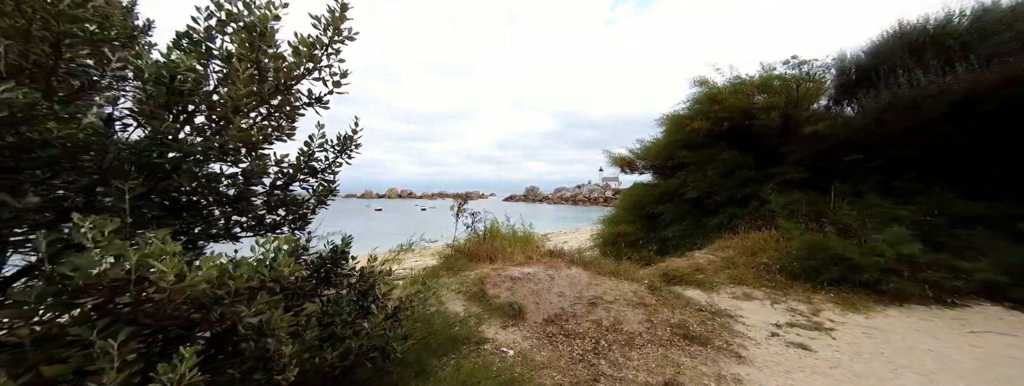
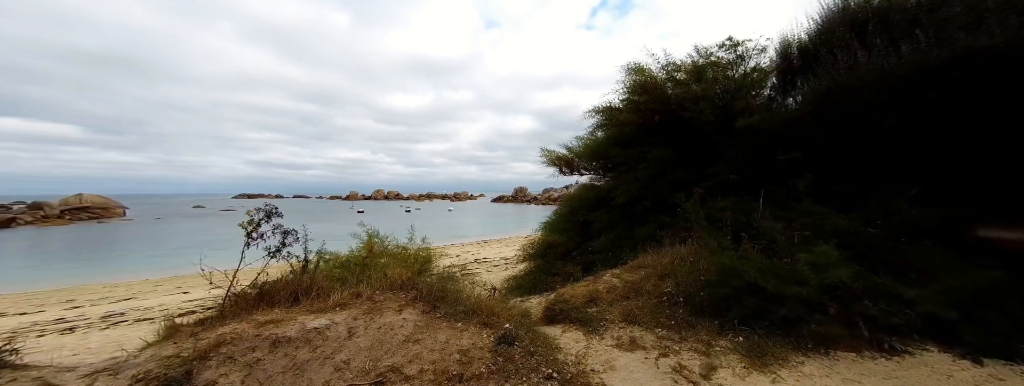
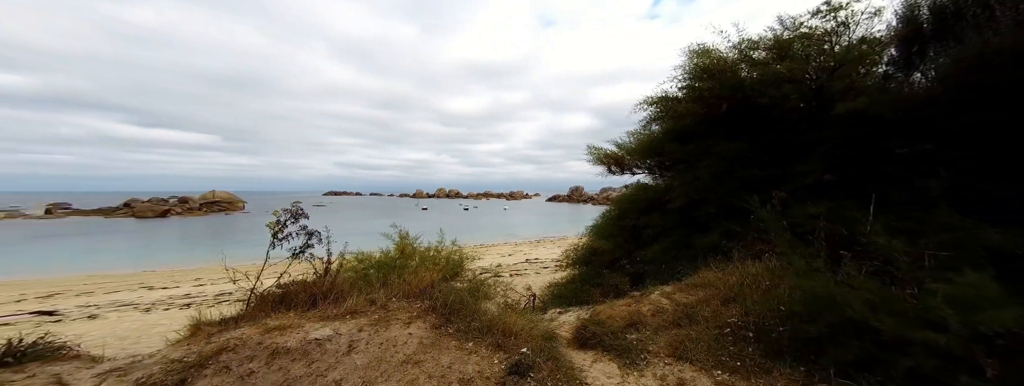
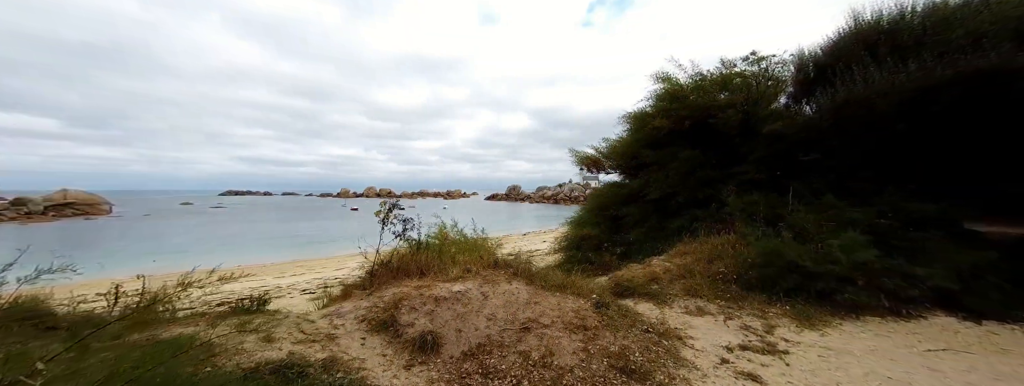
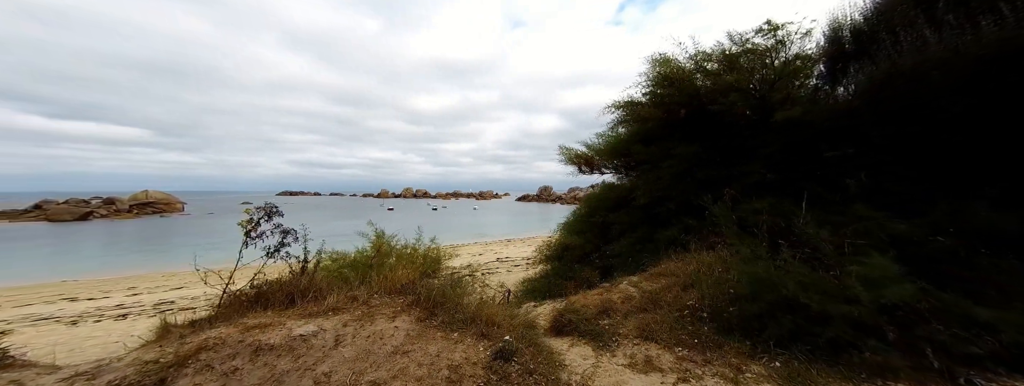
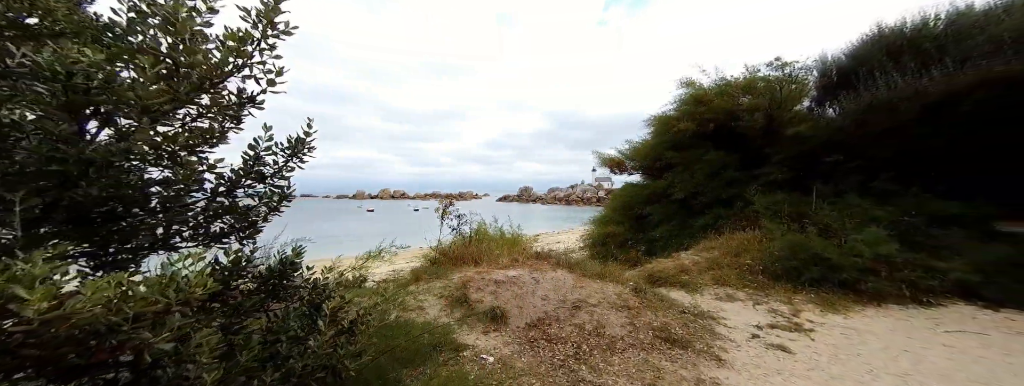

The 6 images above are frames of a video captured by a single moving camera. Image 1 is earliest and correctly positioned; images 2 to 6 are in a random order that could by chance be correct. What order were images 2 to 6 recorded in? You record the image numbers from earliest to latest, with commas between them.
6, 4, 2, 5, 3
